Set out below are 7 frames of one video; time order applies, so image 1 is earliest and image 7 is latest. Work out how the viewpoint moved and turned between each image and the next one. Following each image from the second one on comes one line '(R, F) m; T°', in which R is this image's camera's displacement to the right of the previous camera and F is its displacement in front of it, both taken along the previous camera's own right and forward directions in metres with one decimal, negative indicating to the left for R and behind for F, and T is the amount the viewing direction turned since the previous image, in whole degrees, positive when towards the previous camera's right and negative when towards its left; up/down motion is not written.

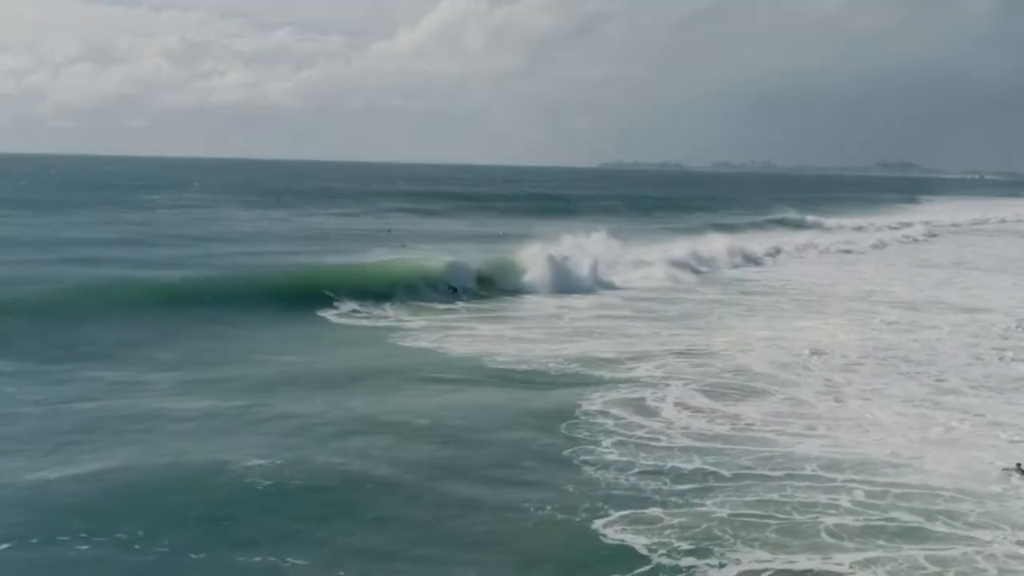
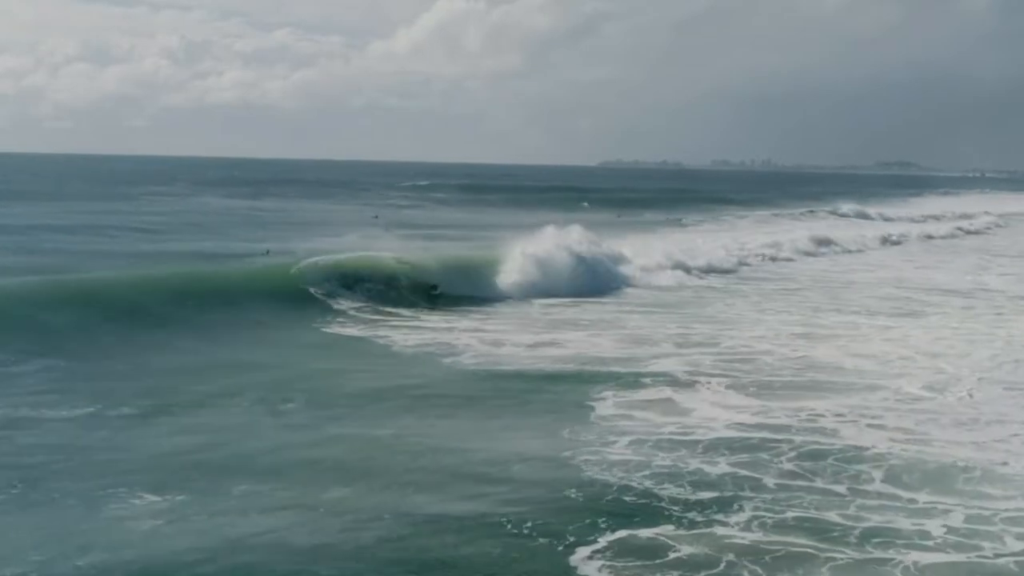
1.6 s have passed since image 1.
(+0.2, +1.6) m; 0°
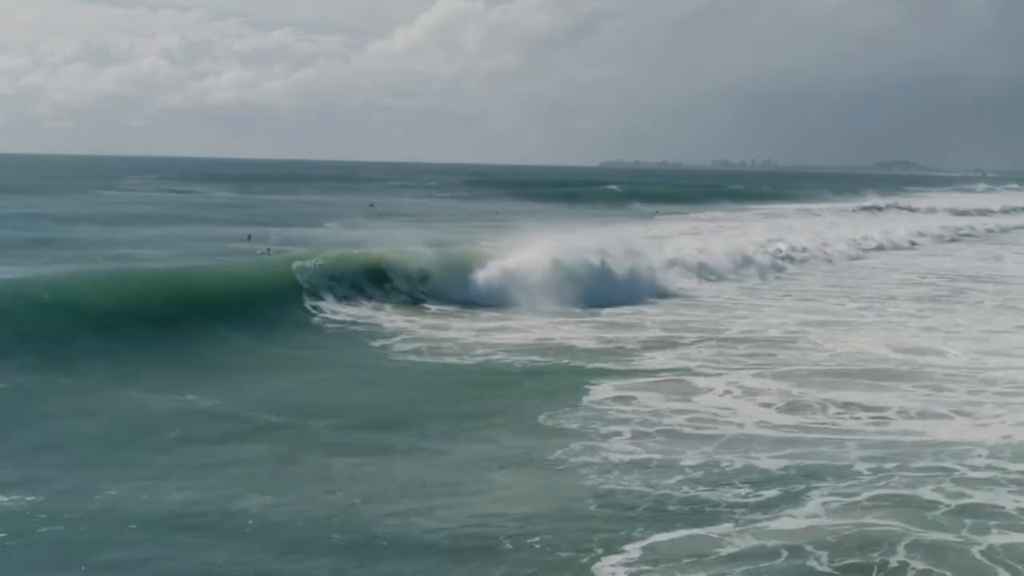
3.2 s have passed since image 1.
(+0.1, +0.8) m; 0°
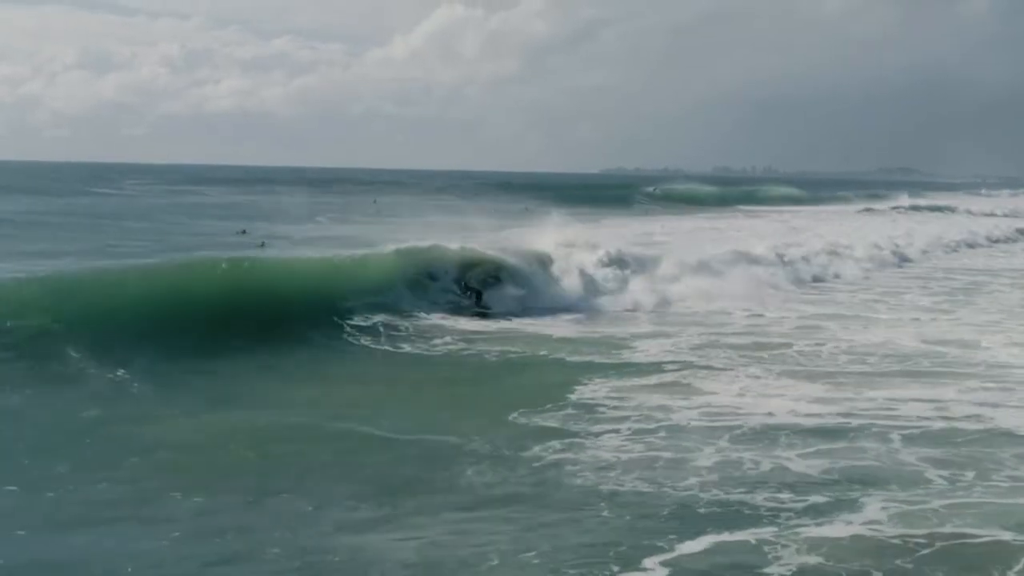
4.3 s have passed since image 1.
(0.0, +1.0) m; 0°
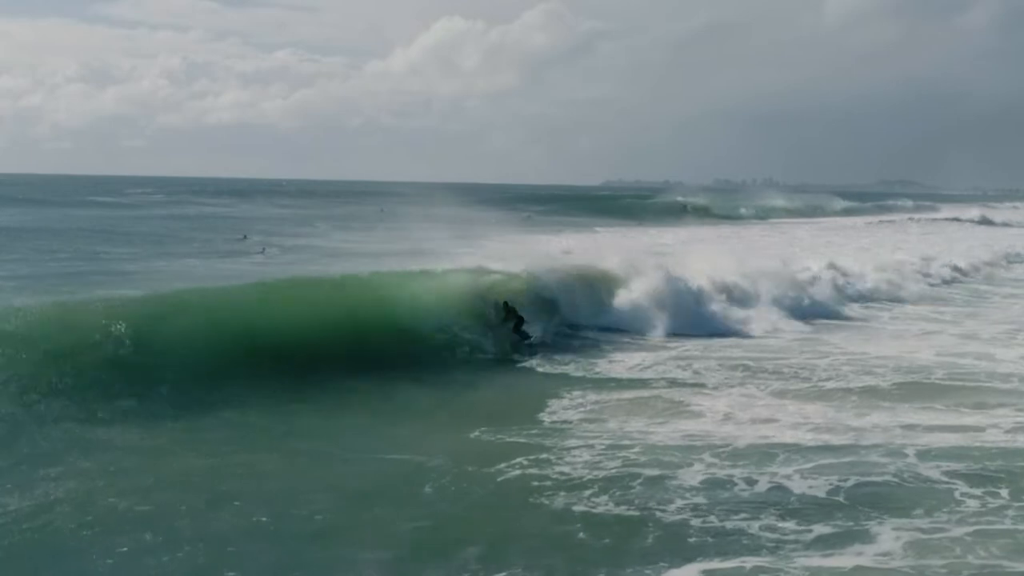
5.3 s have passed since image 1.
(-0.2, +0.6) m; 0°
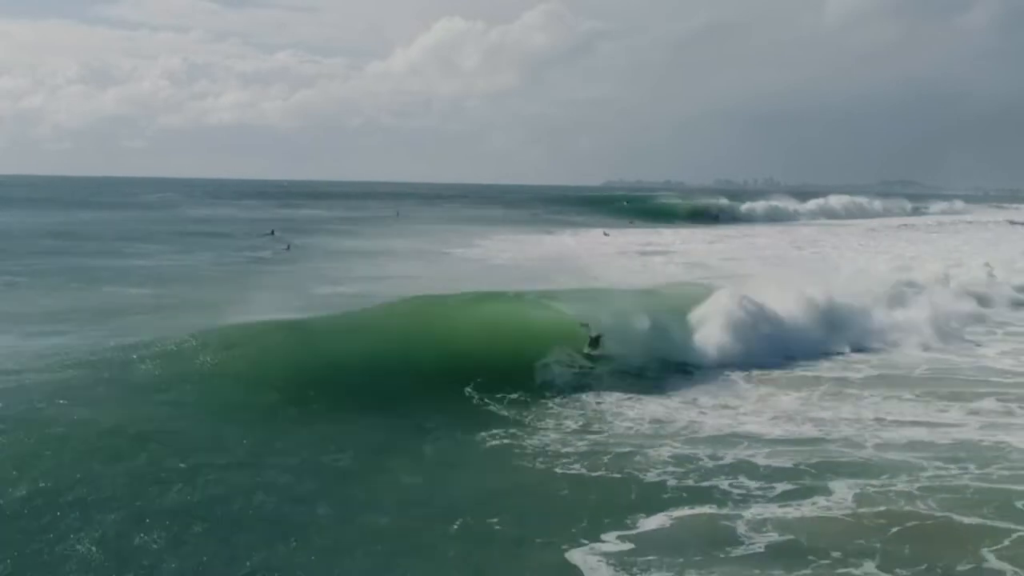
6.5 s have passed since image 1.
(0.0, -0.2) m; 0°
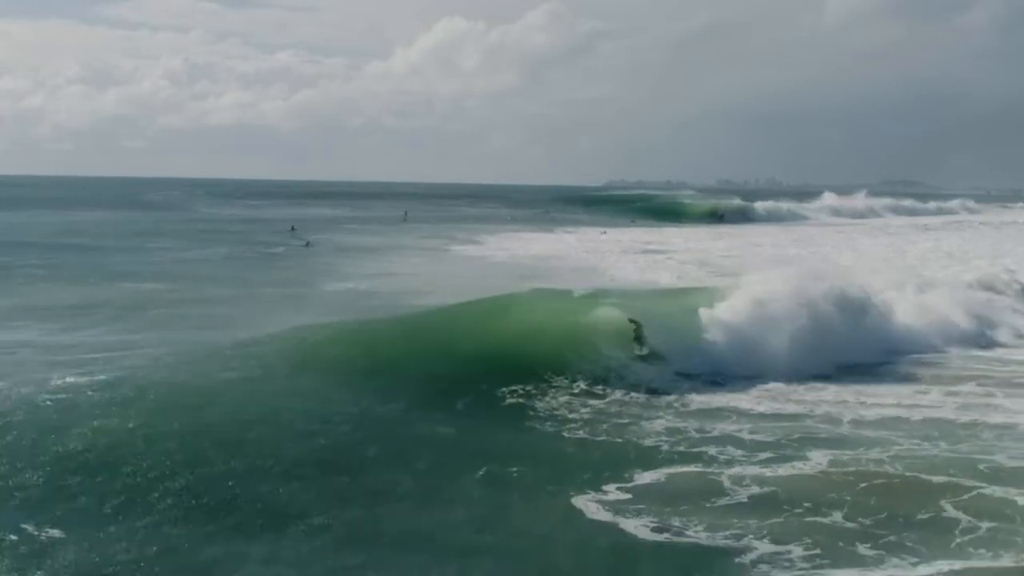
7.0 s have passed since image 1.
(-0.1, -0.4) m; 0°
